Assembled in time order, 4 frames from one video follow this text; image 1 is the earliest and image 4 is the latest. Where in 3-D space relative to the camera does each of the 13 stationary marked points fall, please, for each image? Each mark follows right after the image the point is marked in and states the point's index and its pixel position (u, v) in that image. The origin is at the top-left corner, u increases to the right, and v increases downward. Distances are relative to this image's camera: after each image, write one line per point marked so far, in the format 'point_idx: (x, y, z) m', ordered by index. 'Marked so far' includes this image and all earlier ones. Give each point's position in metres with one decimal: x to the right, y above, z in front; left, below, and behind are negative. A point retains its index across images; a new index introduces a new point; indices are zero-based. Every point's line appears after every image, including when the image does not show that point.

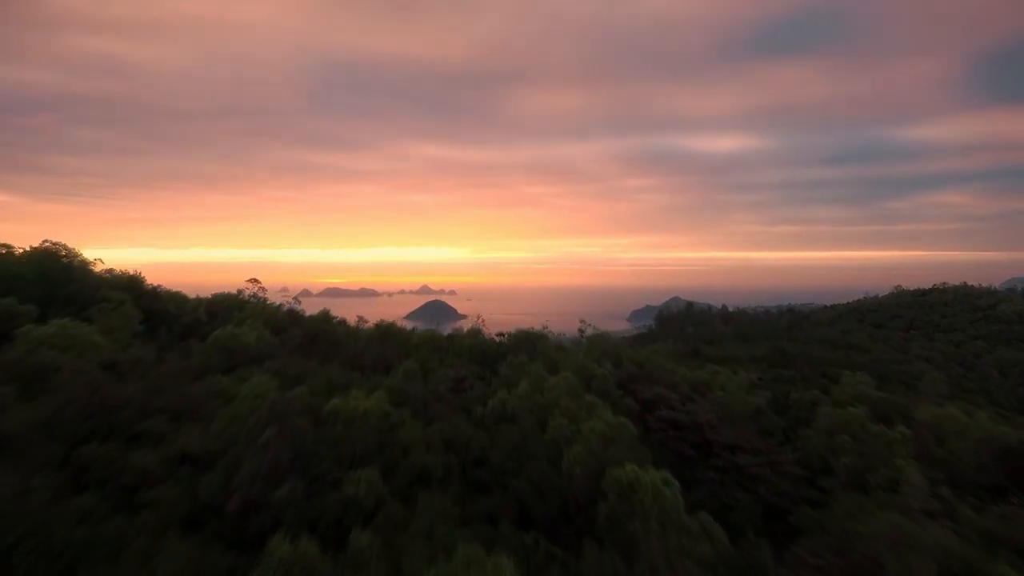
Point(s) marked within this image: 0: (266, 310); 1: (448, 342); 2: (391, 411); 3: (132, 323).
0: (-4.0, -0.4, +10.4) m
1: (-0.9, -0.8, +9.3) m
2: (-1.1, -1.1, +5.8) m
3: (-4.7, -0.4, +7.9) m
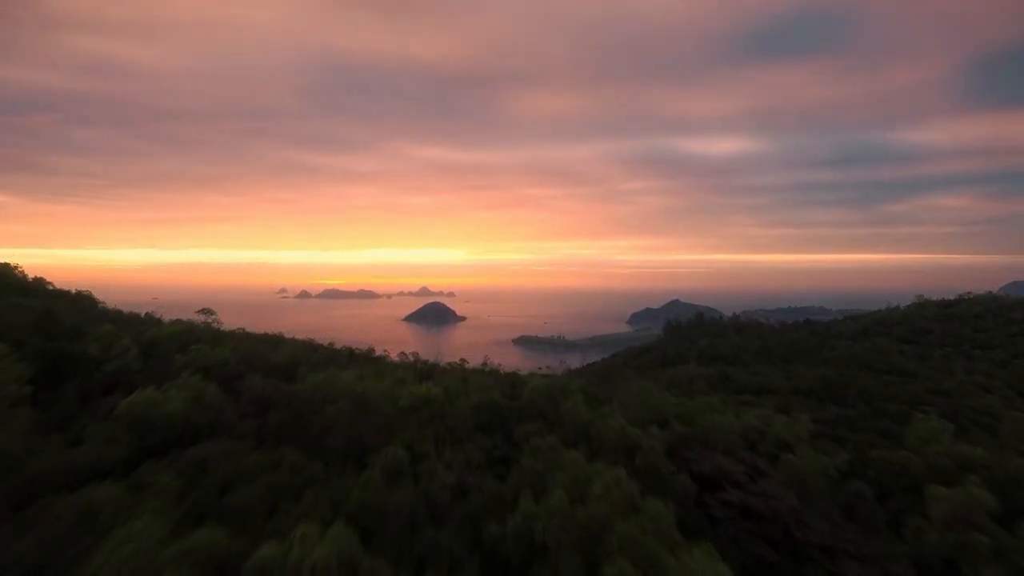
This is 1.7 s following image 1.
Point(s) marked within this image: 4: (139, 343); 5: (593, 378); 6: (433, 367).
0: (-3.8, -0.8, +8.3) m
1: (-0.7, -1.3, +7.2) m
2: (-0.9, -1.6, +3.7) m
3: (-4.5, -0.9, +5.8) m
4: (-4.9, -0.7, +8.4) m
5: (+1.5, -1.9, +11.7) m
6: (-1.3, -1.5, +10.8) m
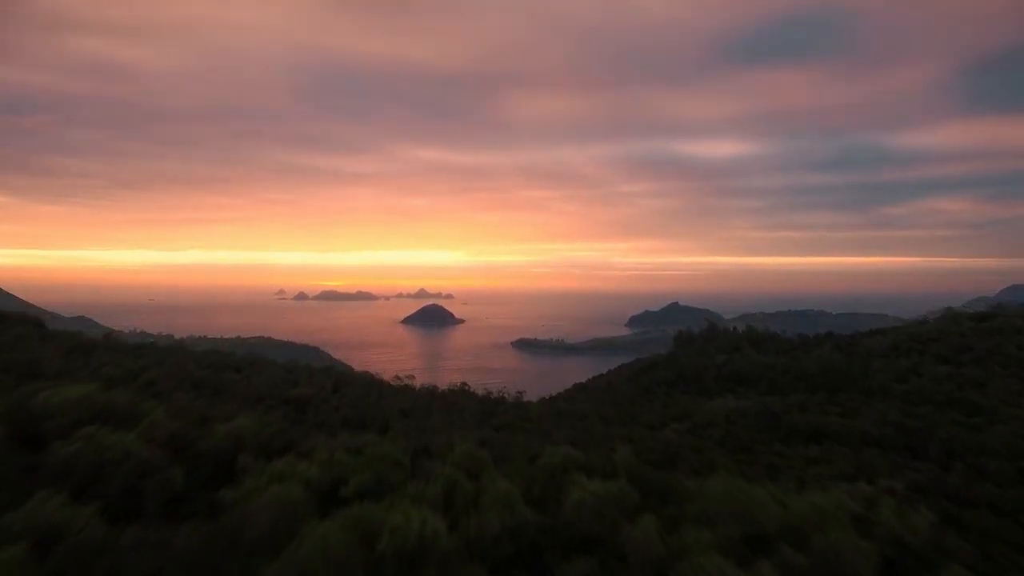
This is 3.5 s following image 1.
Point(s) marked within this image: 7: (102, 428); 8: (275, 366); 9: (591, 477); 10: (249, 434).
0: (-3.6, -1.3, +5.8) m
1: (-0.4, -1.8, +4.7) m
2: (-0.6, -2.1, +1.3) m
3: (-4.2, -1.4, +3.3) m
4: (-4.7, -1.2, +6.0) m
5: (+1.8, -2.4, +9.2) m
6: (-1.0, -2.0, +8.4) m
7: (-3.7, -1.3, +5.7) m
8: (-7.3, -2.4, +19.4) m
9: (+0.8, -1.9, +6.6) m
10: (-2.7, -1.5, +6.4) m
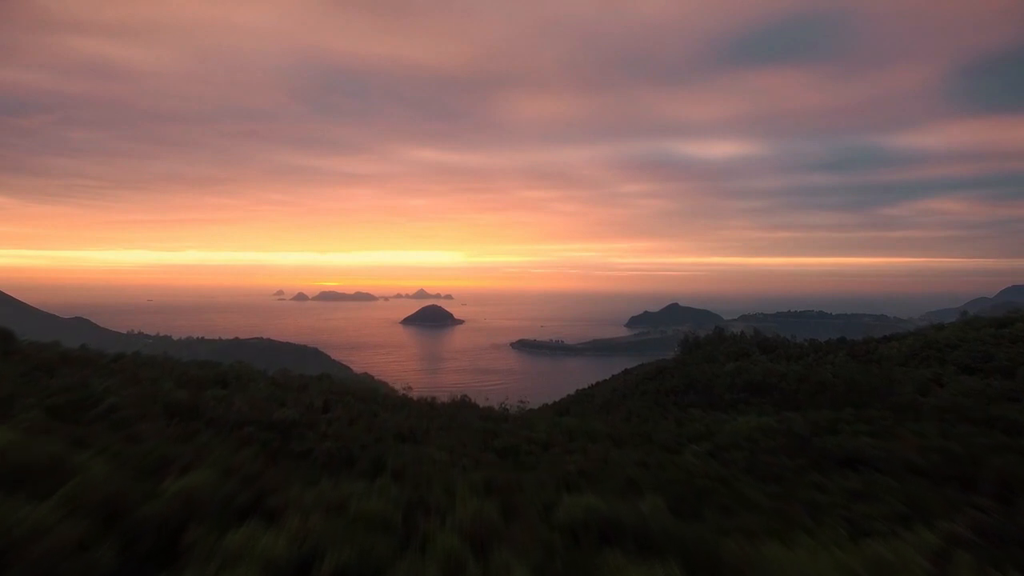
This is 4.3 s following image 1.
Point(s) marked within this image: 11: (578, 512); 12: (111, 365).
0: (-3.4, -1.5, +4.6) m
1: (-0.3, -2.0, +3.5) m
2: (-0.5, -2.3, +0.1) m
3: (-4.1, -1.6, +2.1) m
4: (-4.5, -1.4, +4.7) m
5: (+1.9, -2.6, +8.0) m
6: (-0.9, -2.2, +7.1) m
7: (-3.6, -1.5, +4.4) m
8: (-7.1, -2.6, +18.2) m
9: (+1.0, -2.1, +5.3) m
10: (-2.6, -1.7, +5.2) m
11: (+0.7, -2.2, +6.4) m
12: (-10.0, -1.9, +15.8) m
